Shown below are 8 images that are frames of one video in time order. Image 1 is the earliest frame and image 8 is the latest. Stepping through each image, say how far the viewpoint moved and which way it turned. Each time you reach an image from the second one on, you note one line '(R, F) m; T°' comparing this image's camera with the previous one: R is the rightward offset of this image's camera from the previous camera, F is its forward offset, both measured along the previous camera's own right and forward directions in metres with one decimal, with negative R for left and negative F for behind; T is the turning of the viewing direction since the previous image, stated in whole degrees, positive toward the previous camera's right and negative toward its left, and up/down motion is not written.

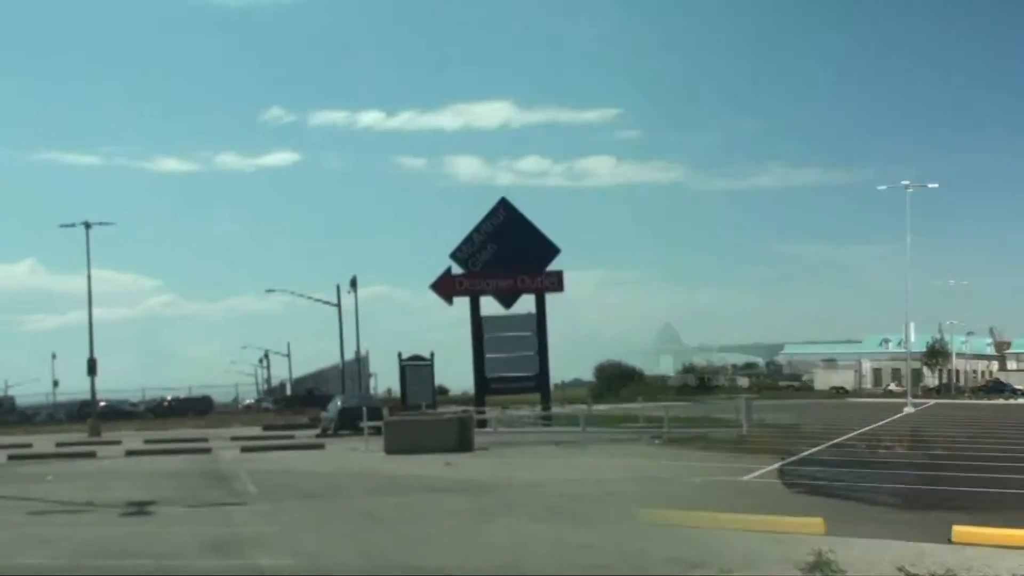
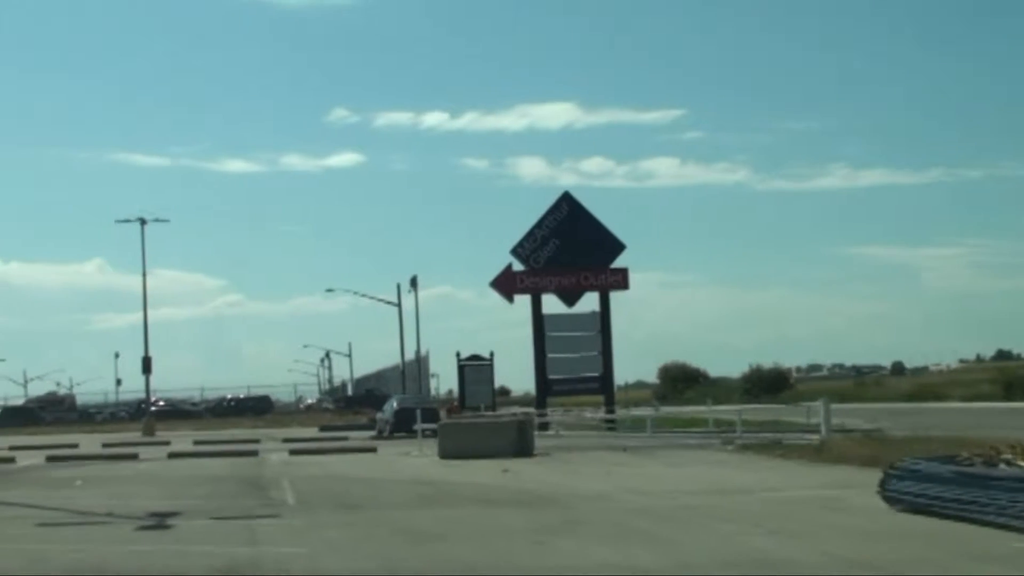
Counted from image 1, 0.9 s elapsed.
(0.0, +2.1) m; -2°
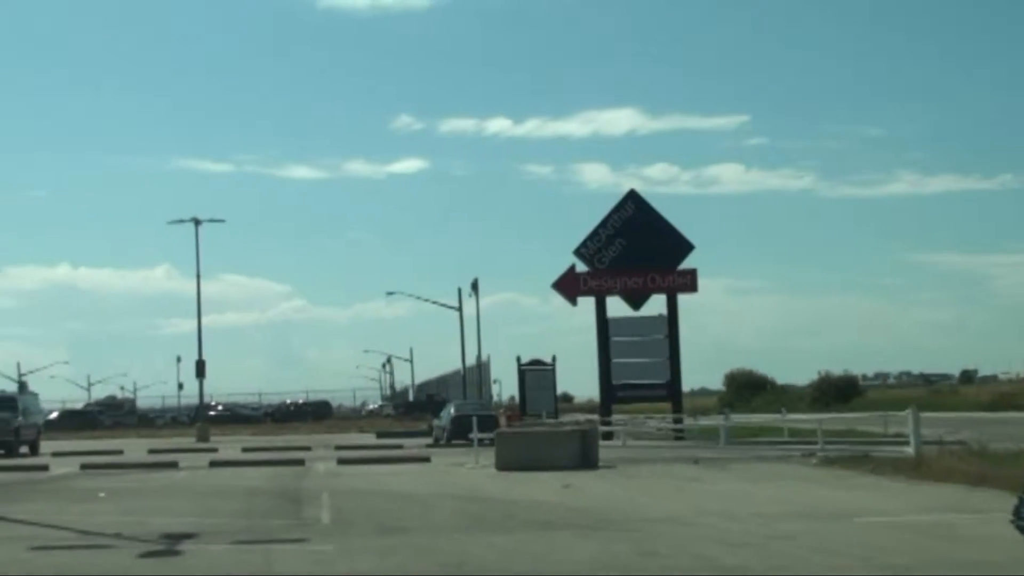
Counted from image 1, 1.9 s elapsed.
(0.0, +2.3) m; -2°
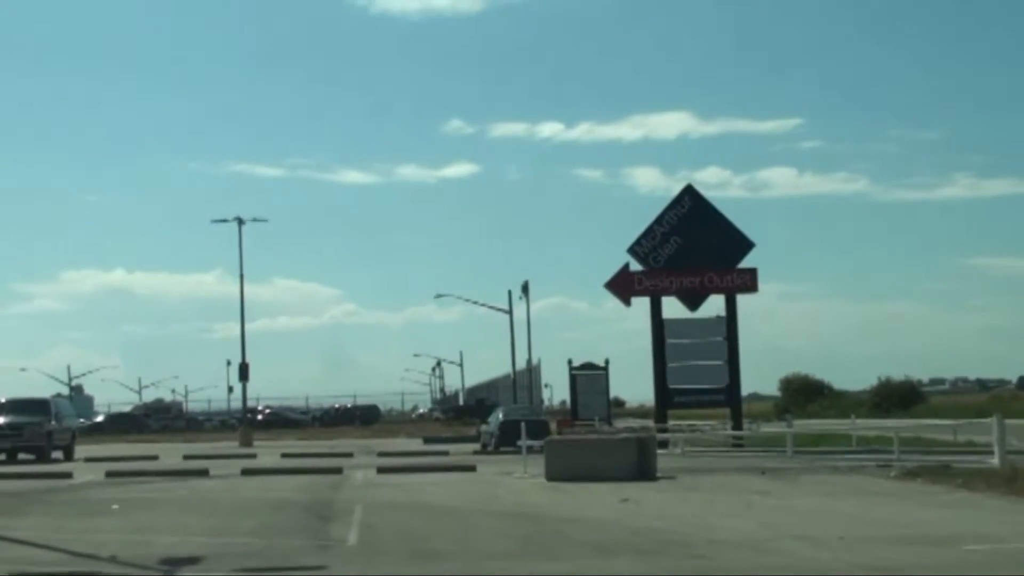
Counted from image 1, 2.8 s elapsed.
(0.0, +2.1) m; -2°
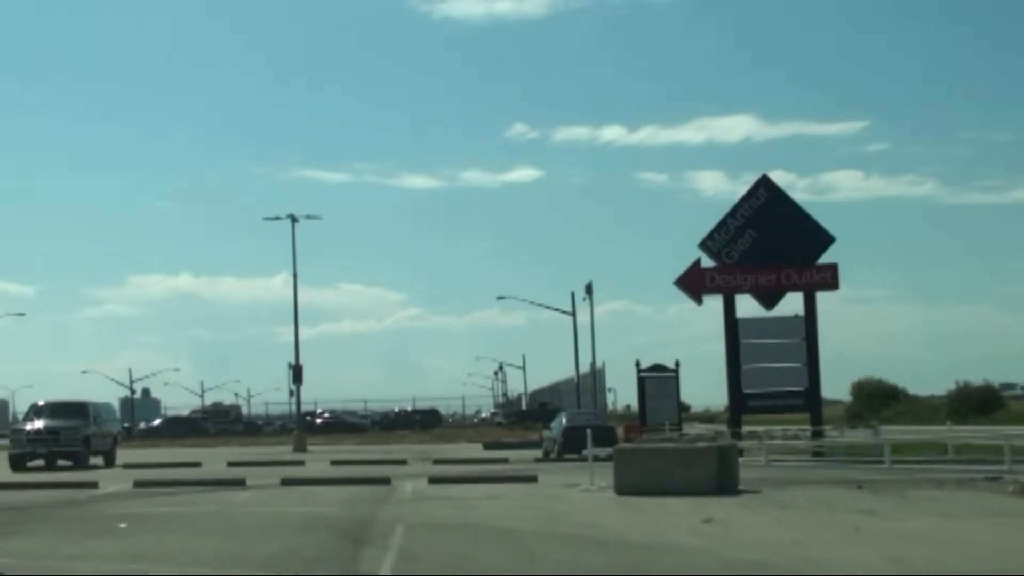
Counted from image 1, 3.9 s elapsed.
(0.0, +2.8) m; -2°
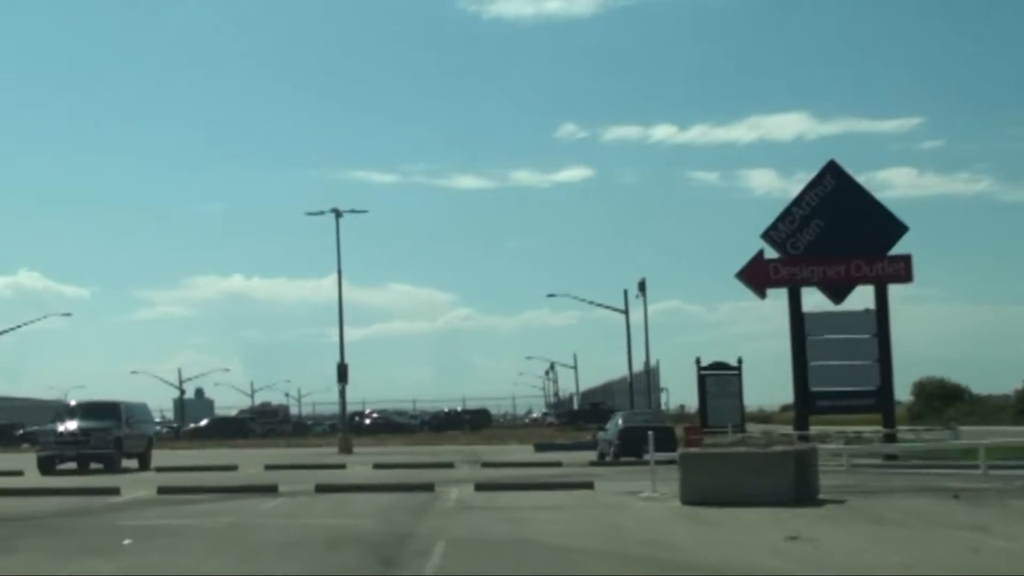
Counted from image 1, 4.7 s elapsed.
(0.0, +2.3) m; -2°
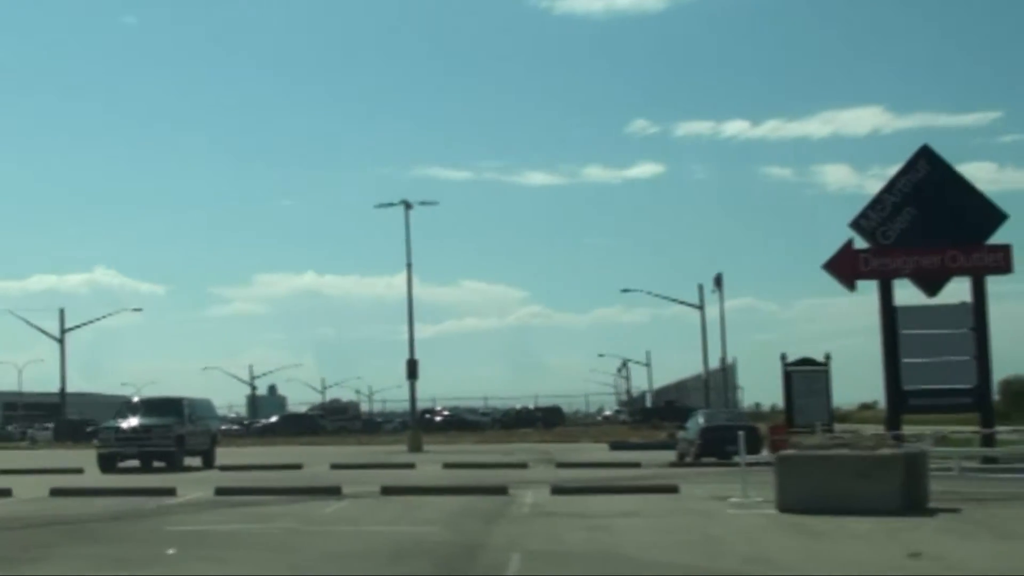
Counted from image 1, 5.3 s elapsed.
(-0.1, +1.7) m; -3°
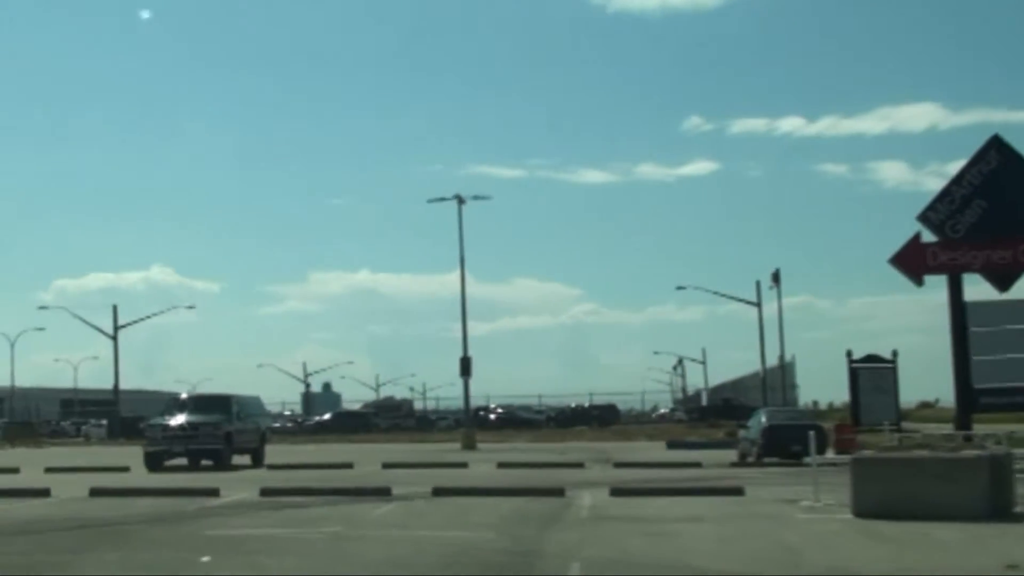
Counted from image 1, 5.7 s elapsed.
(-0.1, +1.1) m; -2°
